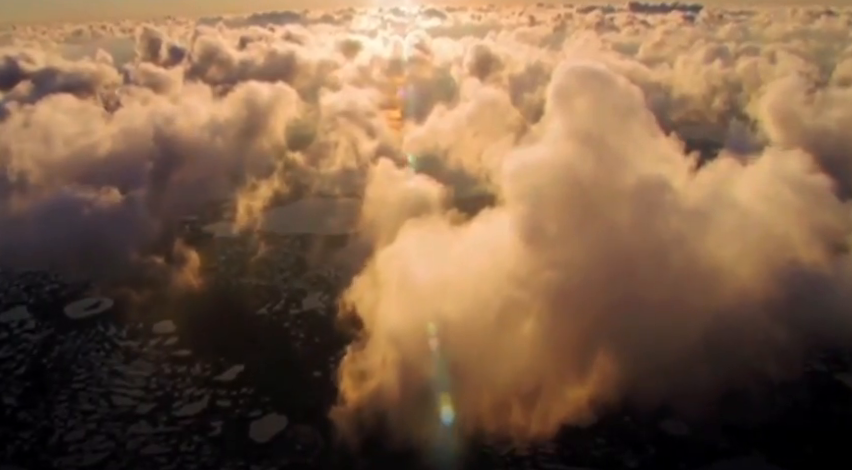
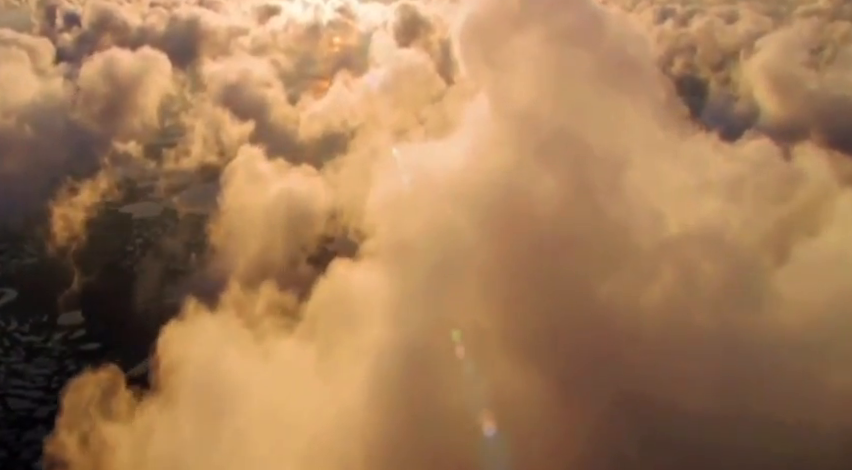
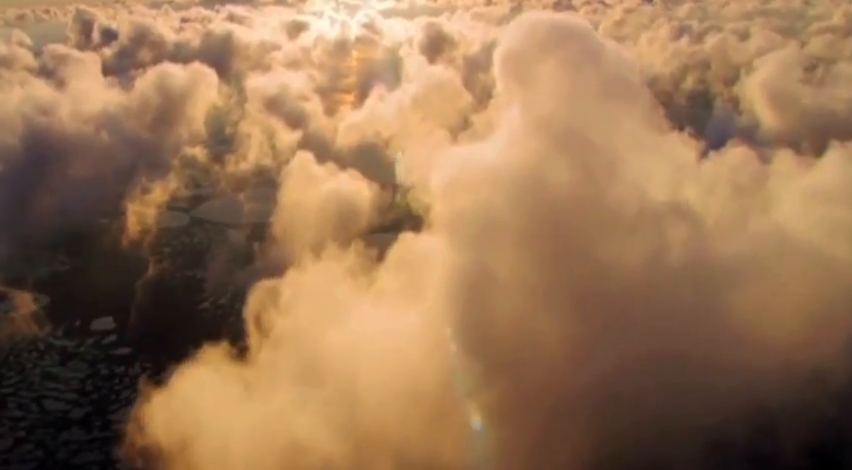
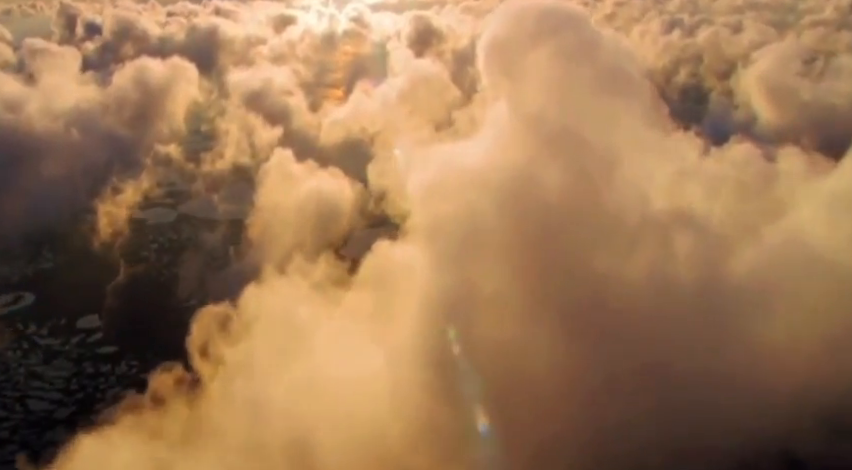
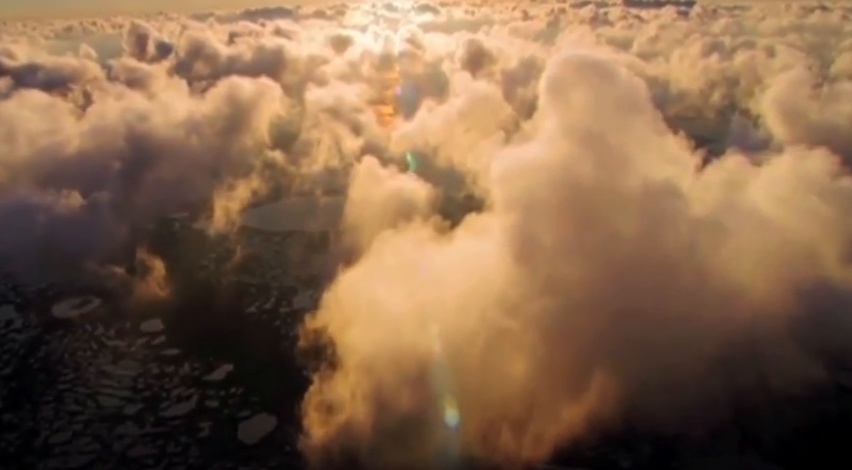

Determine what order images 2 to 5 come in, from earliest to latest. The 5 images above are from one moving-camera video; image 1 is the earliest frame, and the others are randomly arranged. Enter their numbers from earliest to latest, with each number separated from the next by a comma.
5, 3, 4, 2
